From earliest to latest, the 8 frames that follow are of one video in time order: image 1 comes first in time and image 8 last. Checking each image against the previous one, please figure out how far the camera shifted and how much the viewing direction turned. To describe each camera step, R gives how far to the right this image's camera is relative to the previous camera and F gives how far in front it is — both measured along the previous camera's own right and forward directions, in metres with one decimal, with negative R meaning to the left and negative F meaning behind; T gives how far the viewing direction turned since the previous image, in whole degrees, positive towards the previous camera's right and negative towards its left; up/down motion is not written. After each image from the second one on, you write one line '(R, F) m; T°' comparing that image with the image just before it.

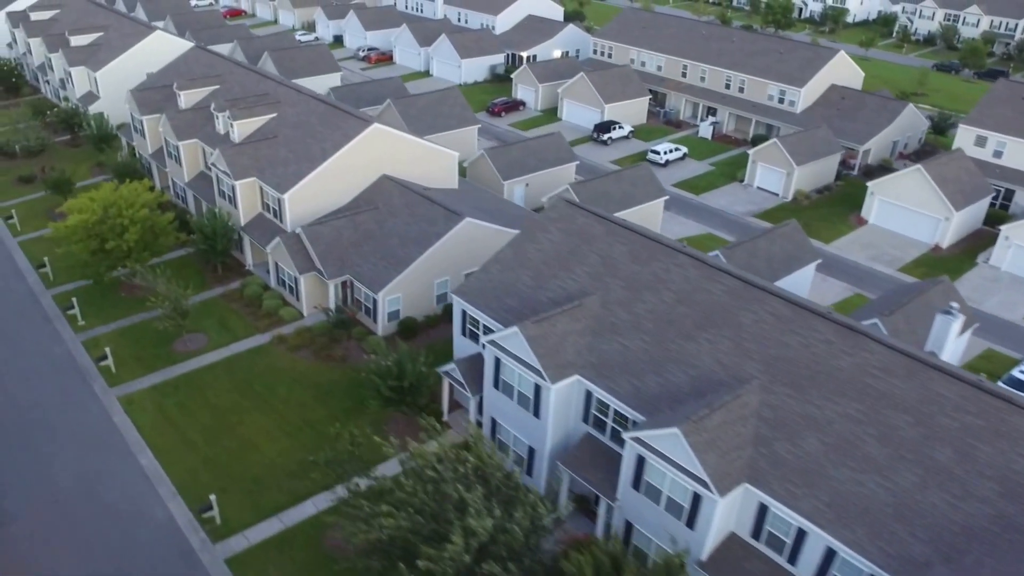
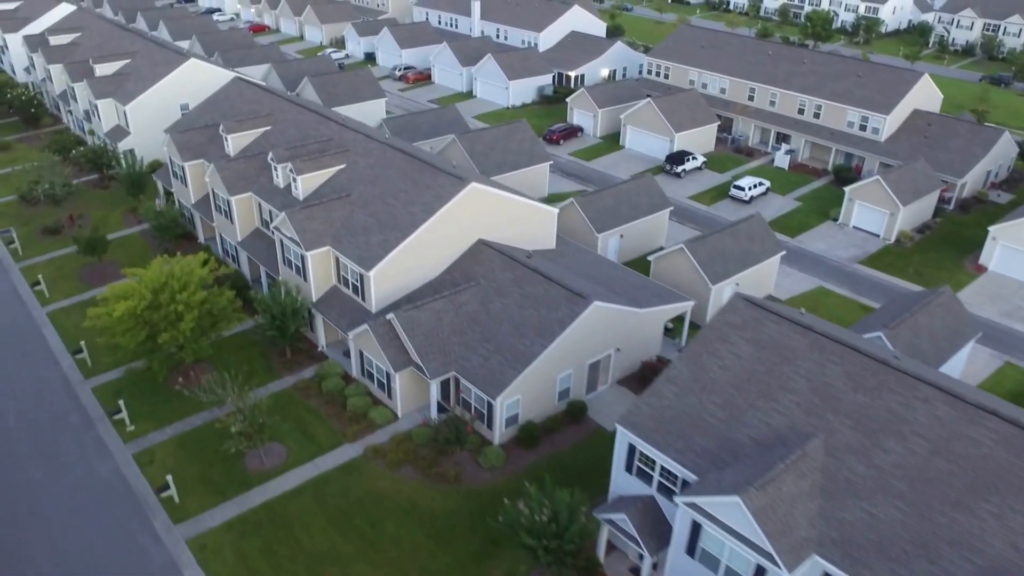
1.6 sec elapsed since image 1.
(-3.0, +5.3) m; 0°
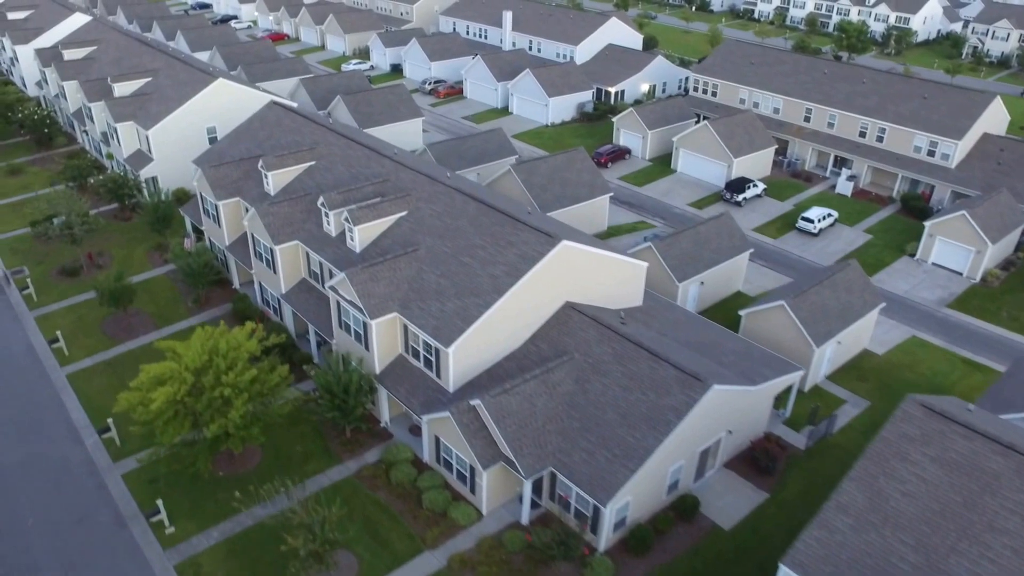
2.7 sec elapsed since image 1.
(-2.1, +3.9) m; 0°
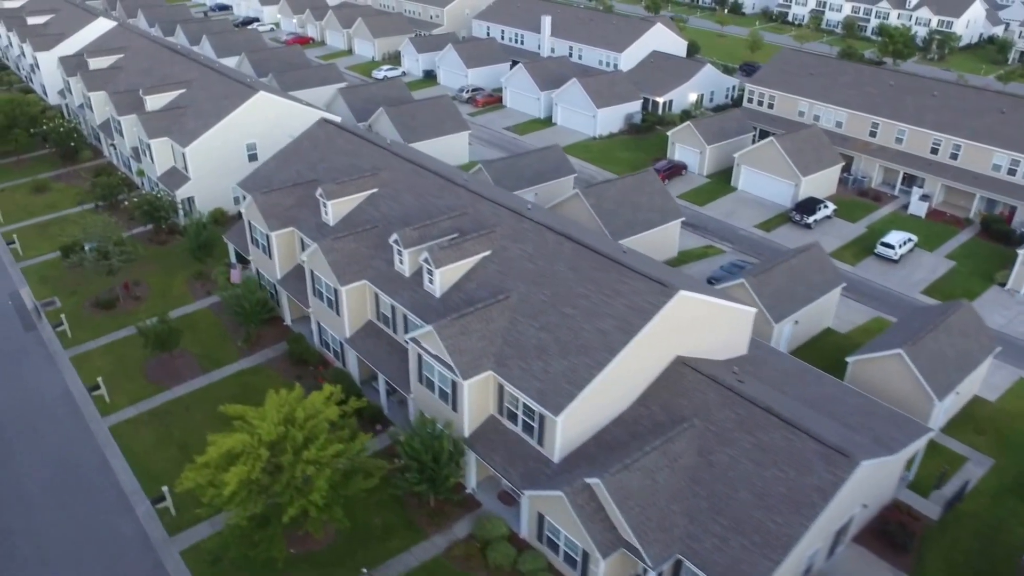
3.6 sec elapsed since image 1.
(-2.2, +3.1) m; 0°
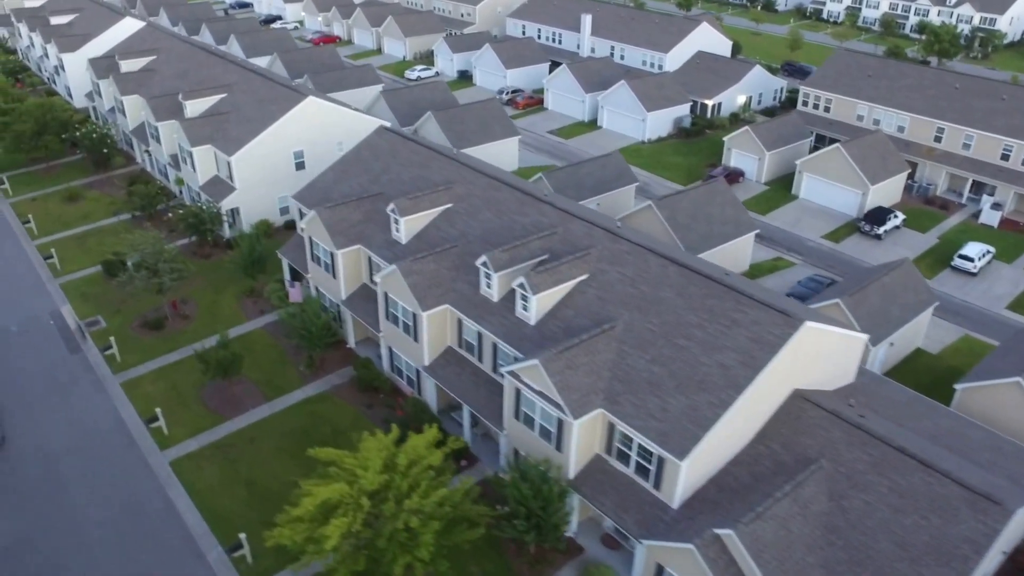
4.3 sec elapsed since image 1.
(-2.3, +2.1) m; 0°
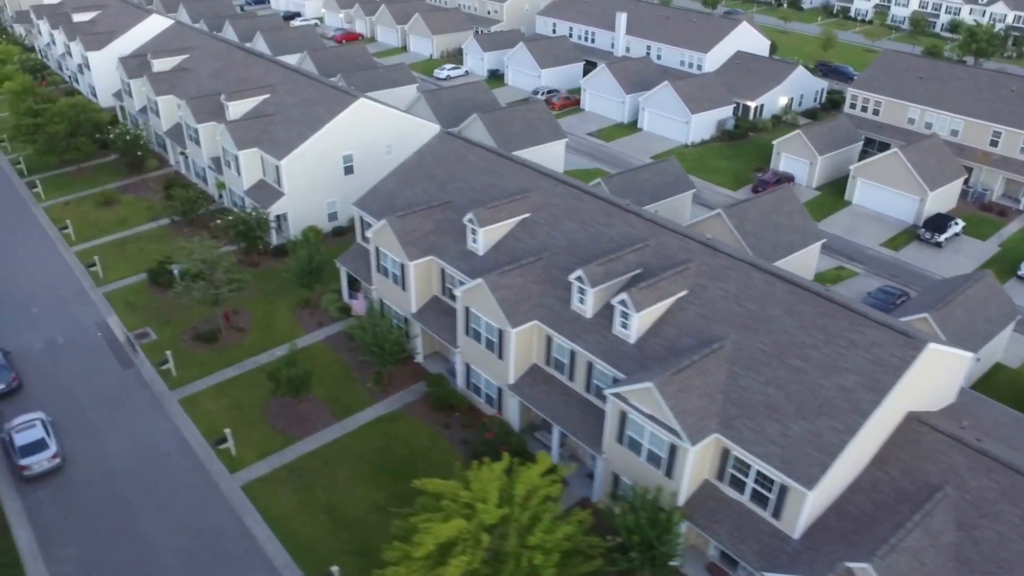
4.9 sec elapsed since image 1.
(-2.3, +1.4) m; 0°
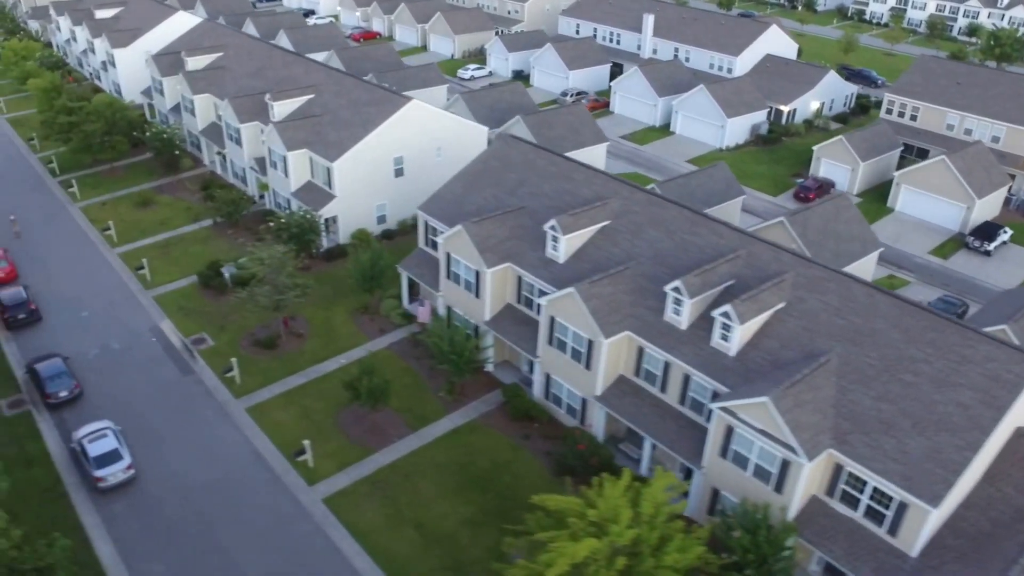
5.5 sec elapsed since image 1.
(-2.5, +0.6) m; +1°
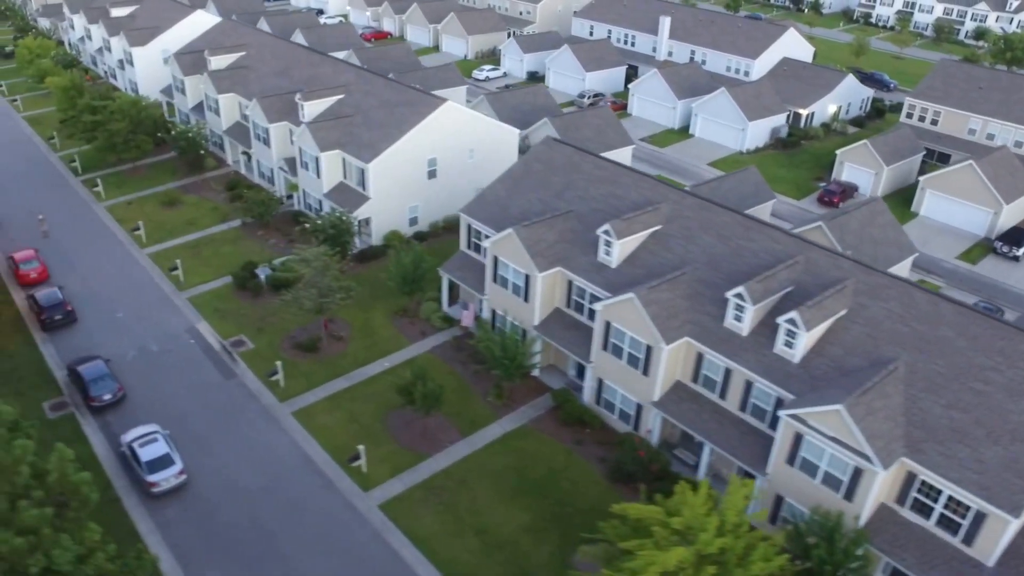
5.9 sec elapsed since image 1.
(-1.7, +0.2) m; +1°
